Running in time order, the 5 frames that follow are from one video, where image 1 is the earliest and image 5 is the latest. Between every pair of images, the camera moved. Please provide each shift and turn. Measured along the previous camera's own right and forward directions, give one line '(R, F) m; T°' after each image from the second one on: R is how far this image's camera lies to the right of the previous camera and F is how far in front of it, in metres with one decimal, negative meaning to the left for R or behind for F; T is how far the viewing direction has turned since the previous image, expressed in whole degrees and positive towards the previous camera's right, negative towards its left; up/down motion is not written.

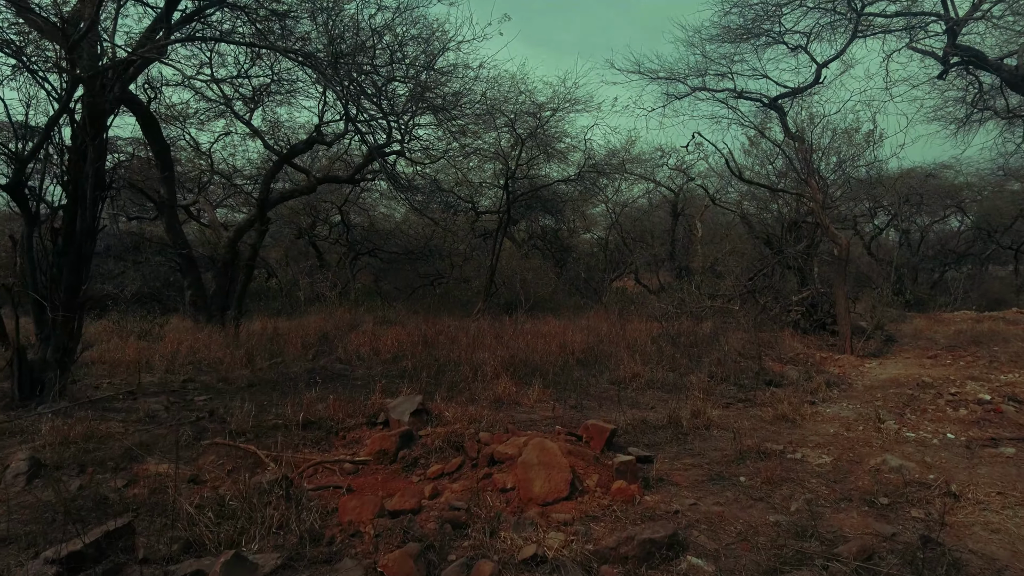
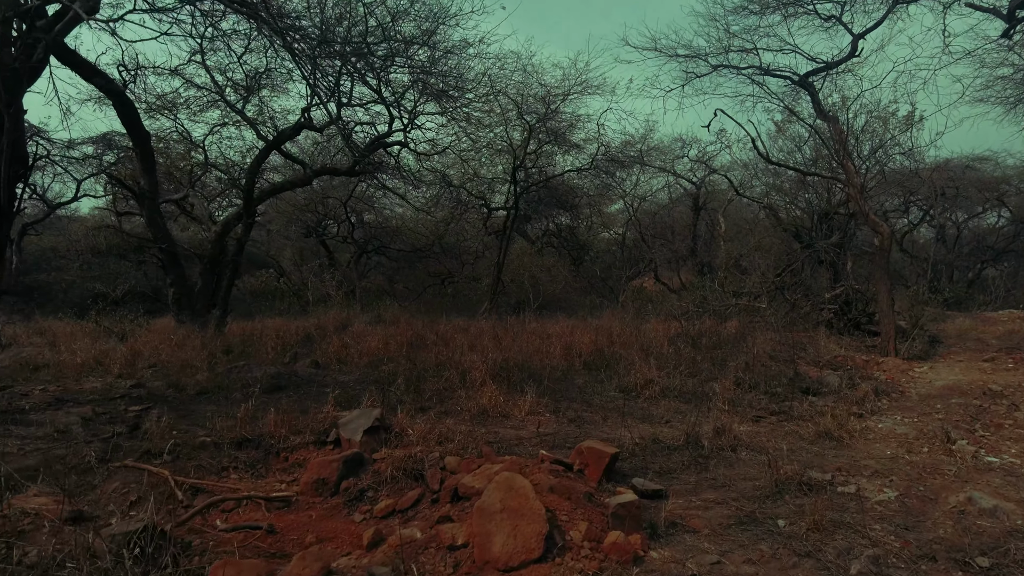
(+0.2, +0.9) m; -2°
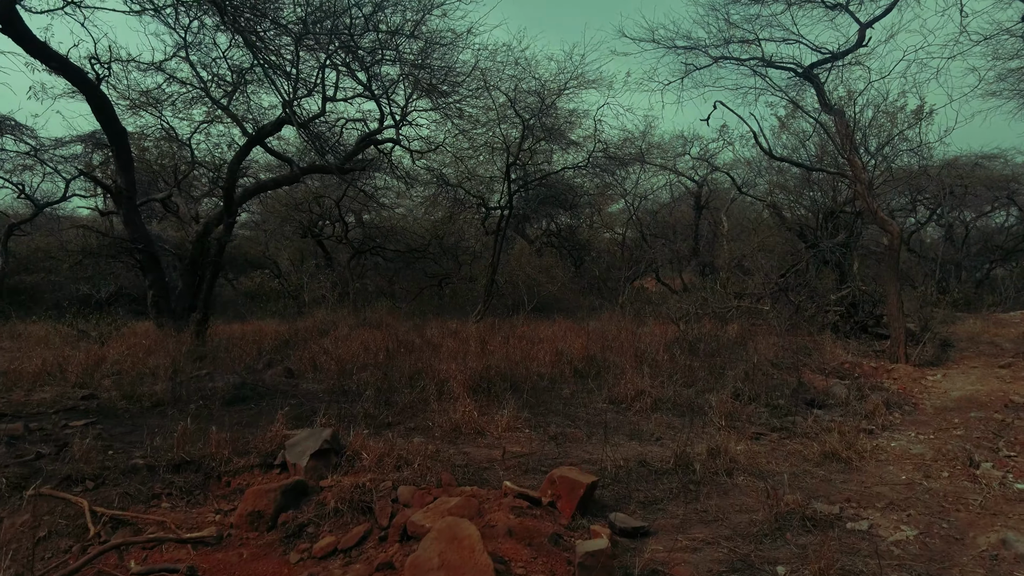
(+0.2, +0.4) m; 0°
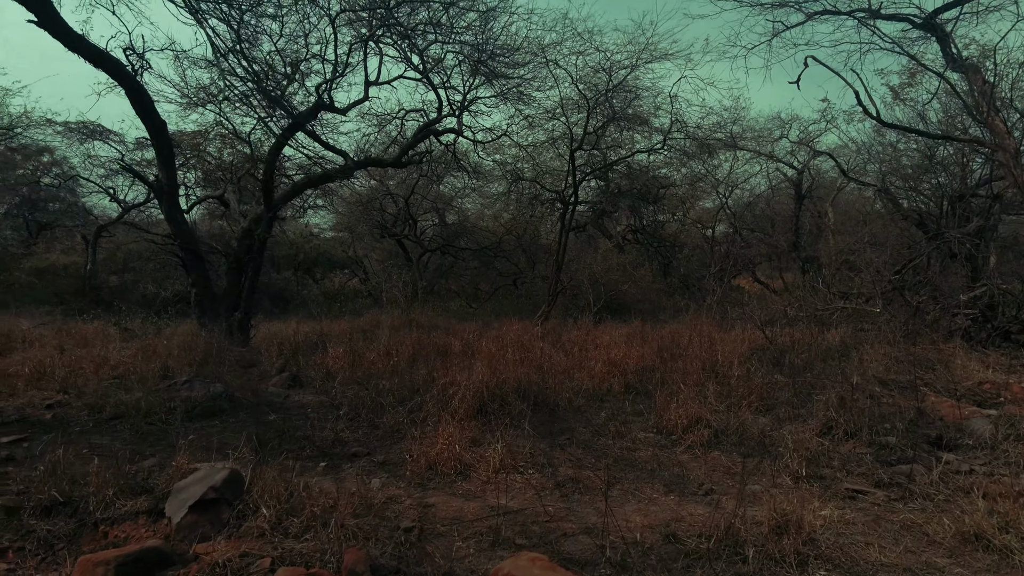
(+0.5, +1.1) m; -8°
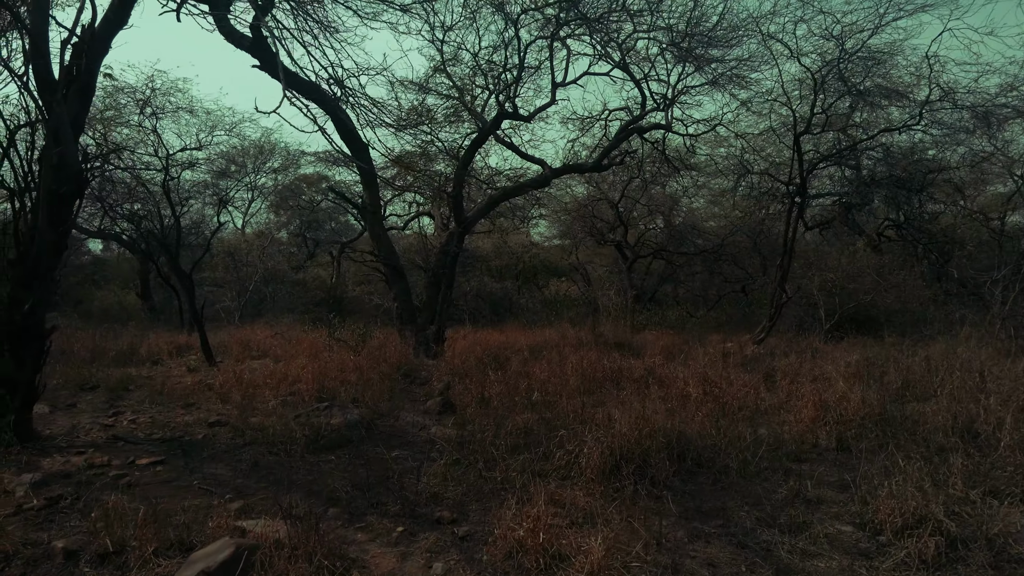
(+0.5, +0.9) m; -21°
